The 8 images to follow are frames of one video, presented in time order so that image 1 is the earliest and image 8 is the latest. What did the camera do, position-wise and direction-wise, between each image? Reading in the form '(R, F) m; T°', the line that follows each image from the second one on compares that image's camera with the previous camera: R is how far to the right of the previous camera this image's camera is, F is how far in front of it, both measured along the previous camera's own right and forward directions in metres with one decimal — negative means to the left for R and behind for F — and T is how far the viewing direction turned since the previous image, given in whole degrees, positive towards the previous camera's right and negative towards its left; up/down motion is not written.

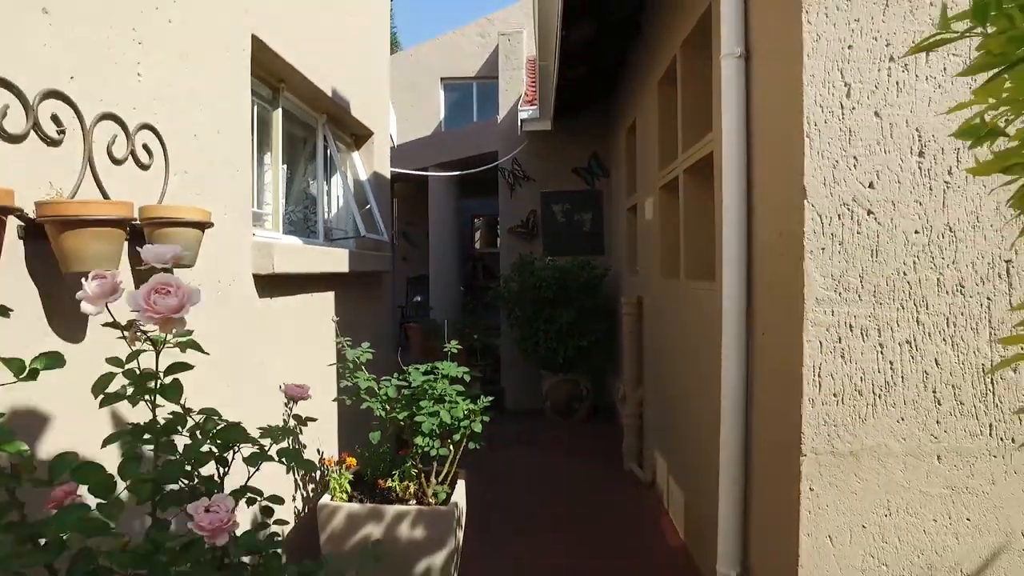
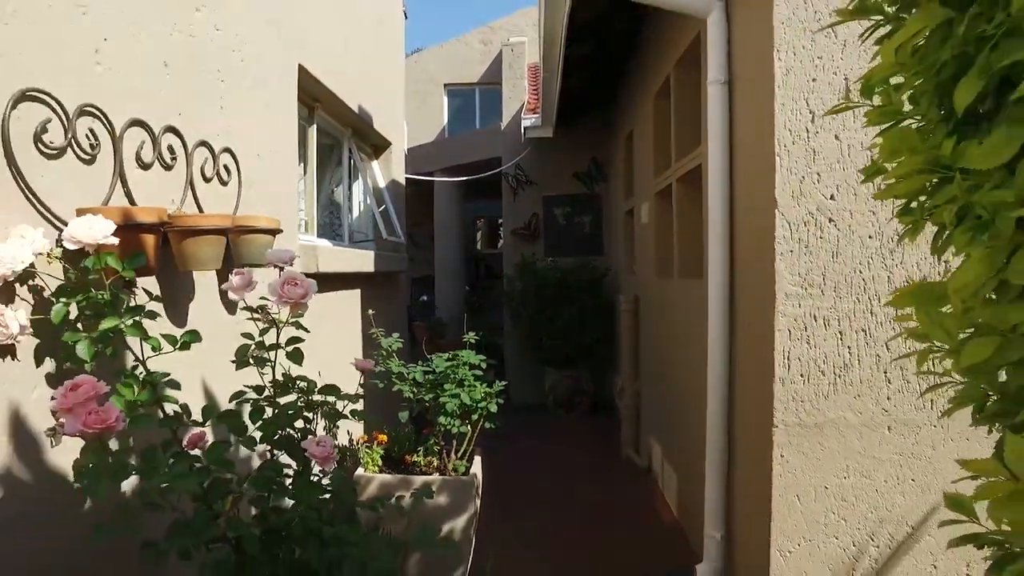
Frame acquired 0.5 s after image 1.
(-0.1, -0.4) m; 0°
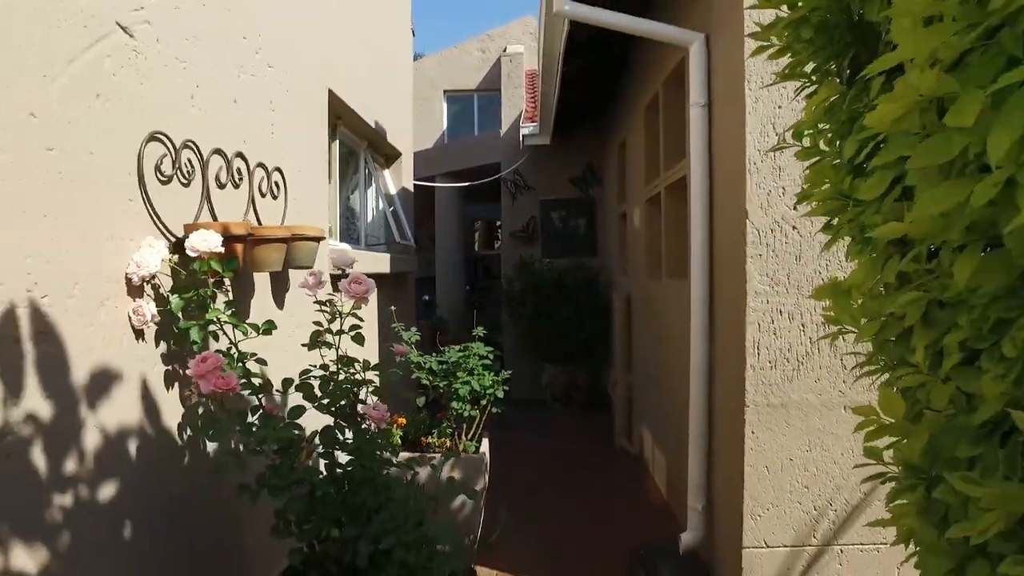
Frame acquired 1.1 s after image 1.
(-0.1, -0.4) m; 0°
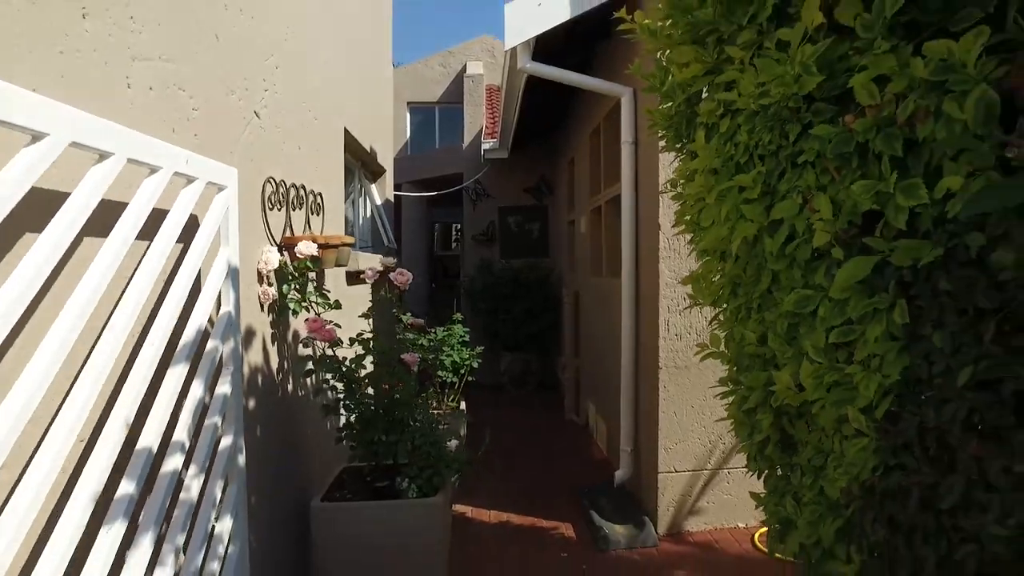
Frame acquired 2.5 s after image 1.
(-0.1, -1.0) m; +4°
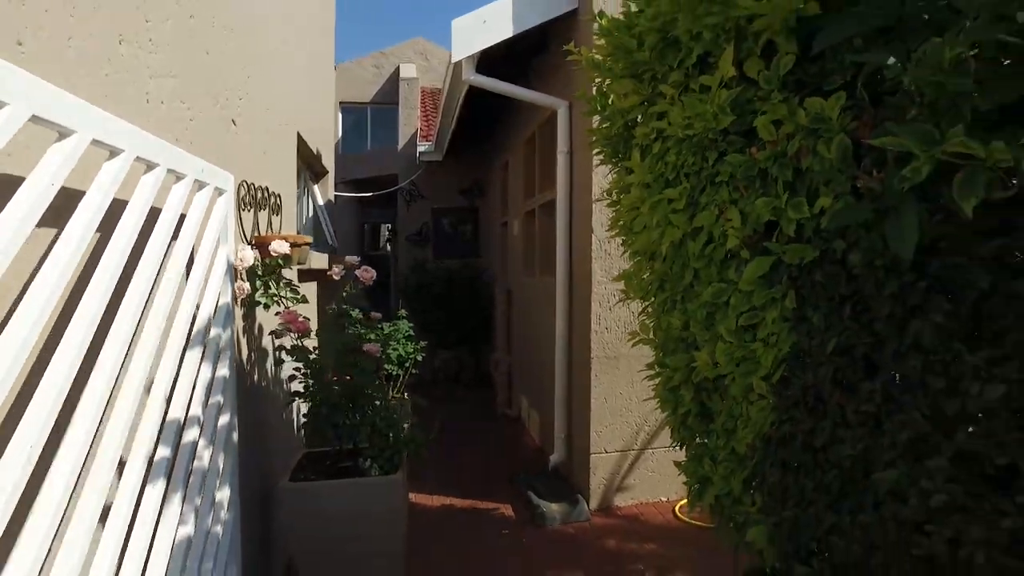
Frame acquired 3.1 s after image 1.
(-0.1, -0.3) m; +6°
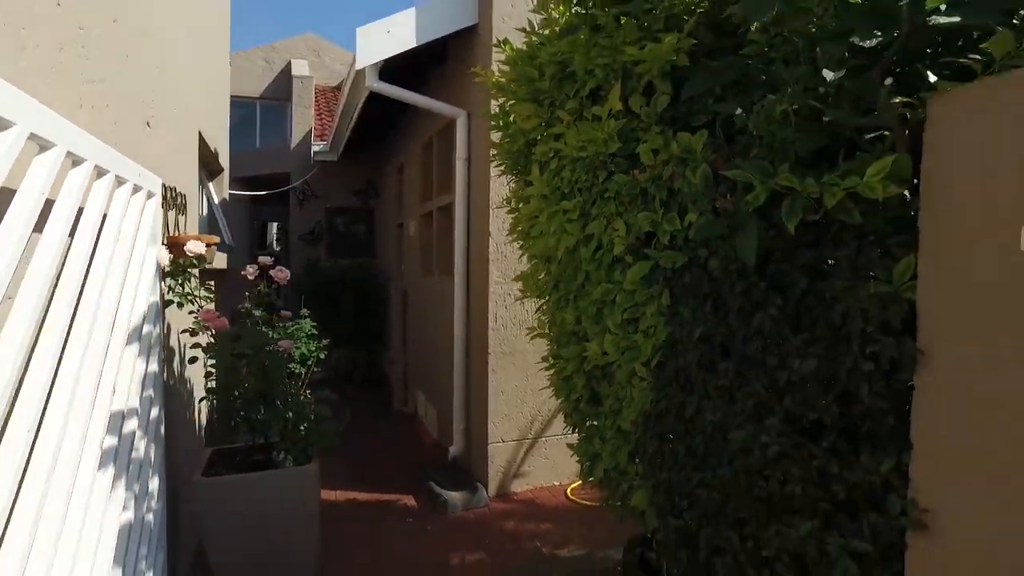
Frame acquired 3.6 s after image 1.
(-0.1, -0.2) m; +9°
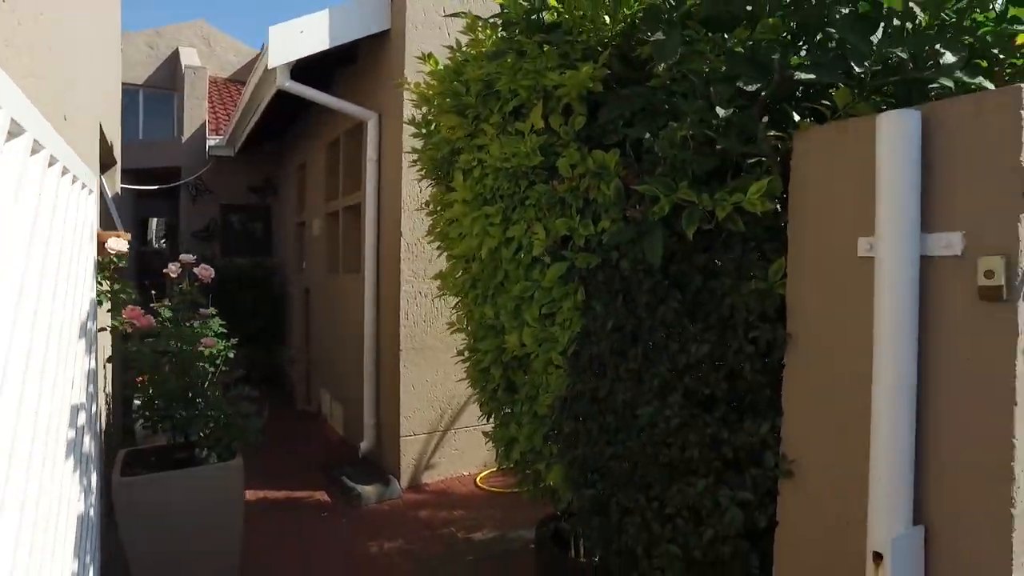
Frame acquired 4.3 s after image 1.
(-0.1, -0.2) m; +9°
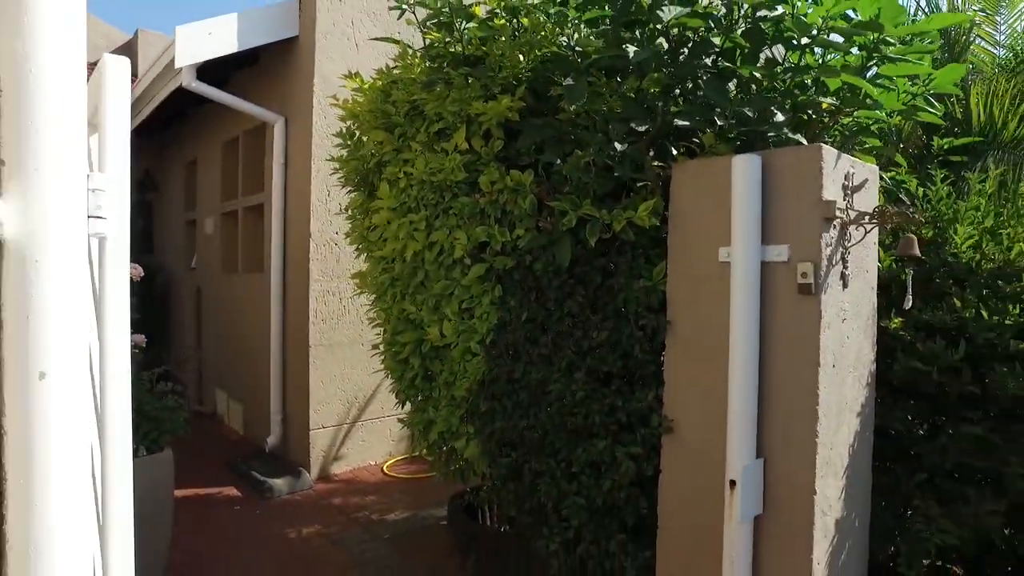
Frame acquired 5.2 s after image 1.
(-0.2, -0.4) m; +10°
